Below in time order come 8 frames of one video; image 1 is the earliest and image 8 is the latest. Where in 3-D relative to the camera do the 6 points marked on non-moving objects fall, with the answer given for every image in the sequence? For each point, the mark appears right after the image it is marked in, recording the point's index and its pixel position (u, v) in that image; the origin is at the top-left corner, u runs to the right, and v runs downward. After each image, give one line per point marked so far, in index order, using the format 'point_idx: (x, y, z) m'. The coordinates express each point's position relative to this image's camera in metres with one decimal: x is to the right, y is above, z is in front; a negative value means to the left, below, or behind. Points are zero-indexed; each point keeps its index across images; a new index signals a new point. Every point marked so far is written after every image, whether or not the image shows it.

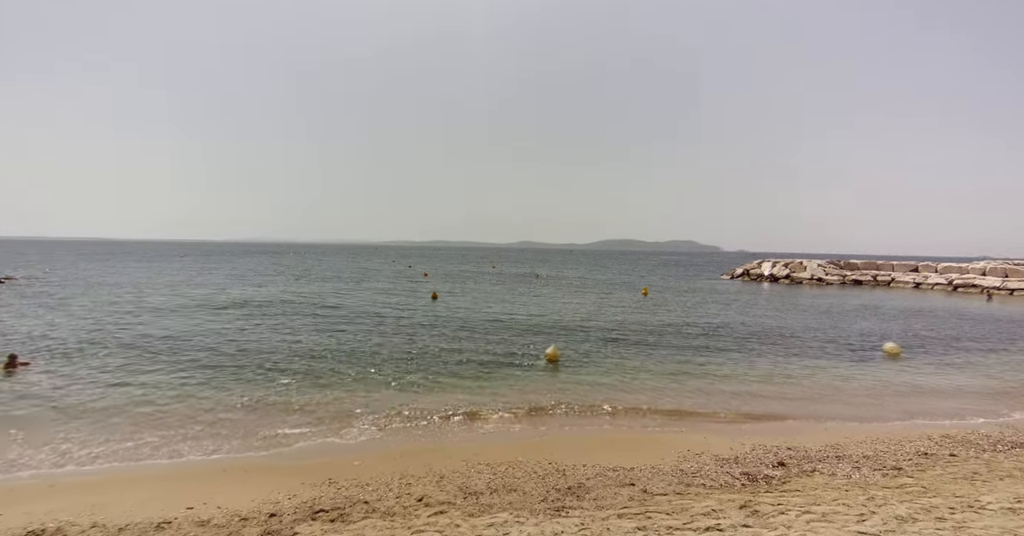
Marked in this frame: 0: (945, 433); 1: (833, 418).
0: (+9.8, -3.7, +11.5) m
1: (+7.5, -3.5, +11.9) m
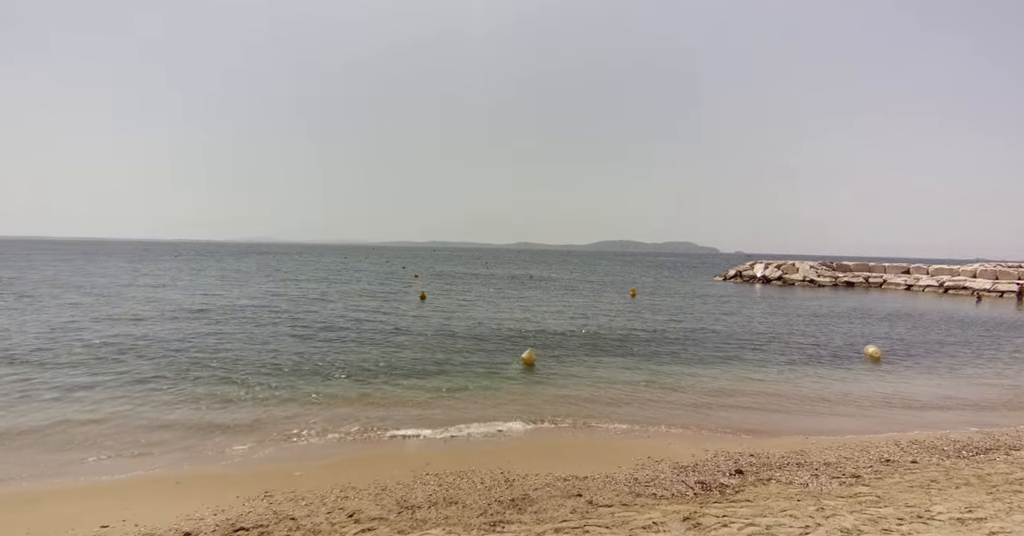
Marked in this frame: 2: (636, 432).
0: (+9.1, -3.8, +11.5) m
1: (+6.8, -3.6, +11.8) m
2: (+2.4, -3.2, +10.1) m
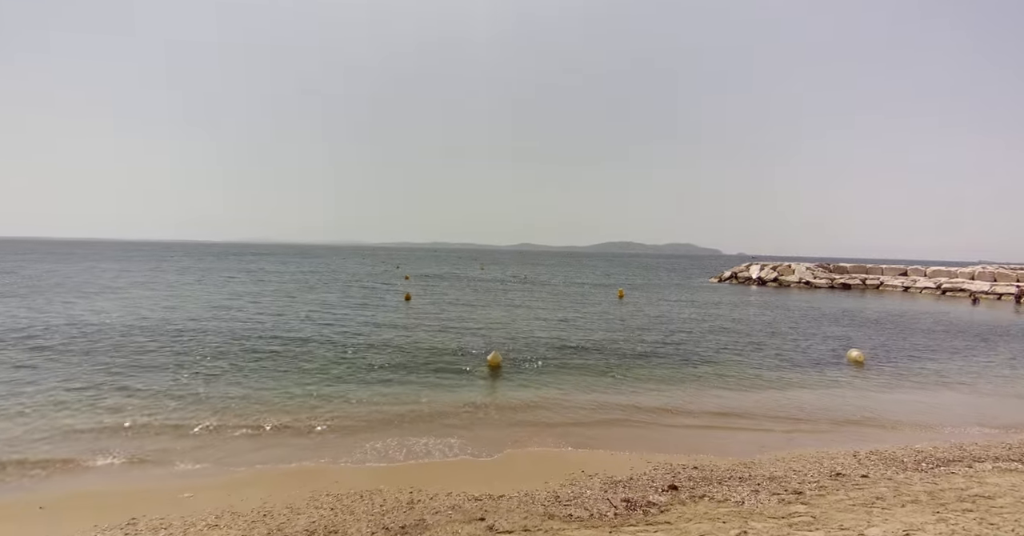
0: (+7.9, -3.9, +11.0) m
1: (+5.6, -3.7, +11.4) m
2: (+1.2, -3.3, +9.6) m
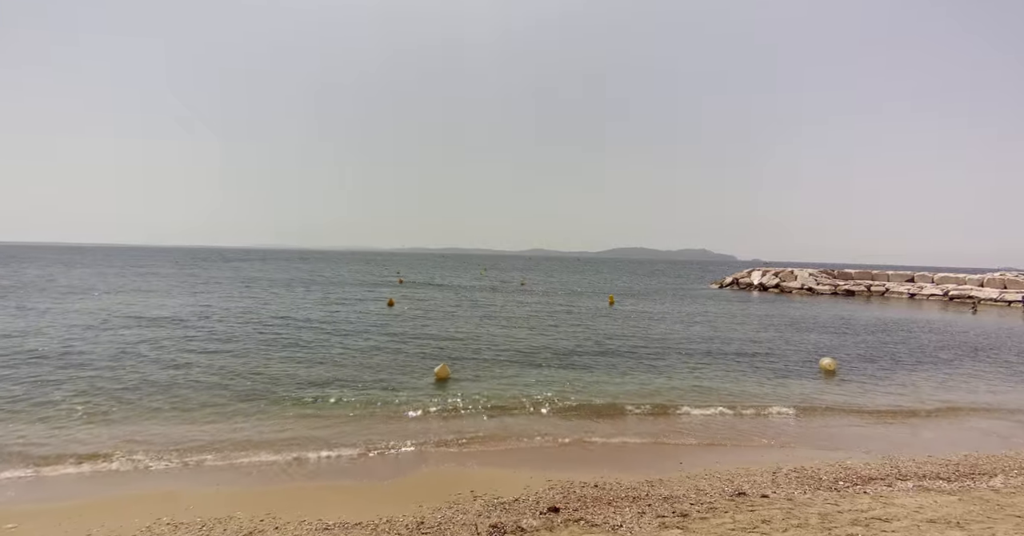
0: (+6.1, -4.2, +10.8) m
1: (+3.8, -4.0, +11.1) m
2: (-0.6, -3.5, +9.4) m
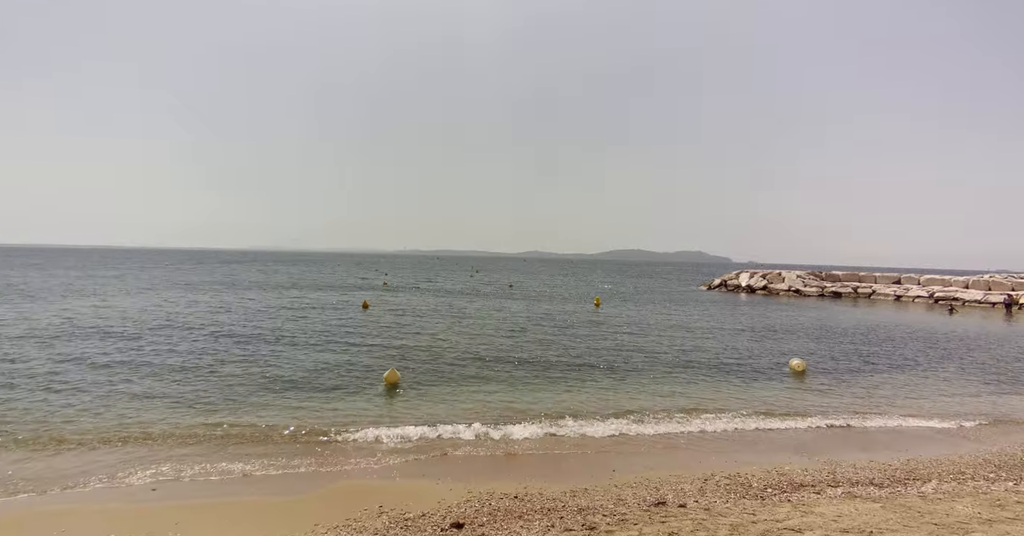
0: (+4.6, -4.3, +10.7) m
1: (+2.3, -4.1, +11.0) m
2: (-2.0, -3.7, +9.2) m
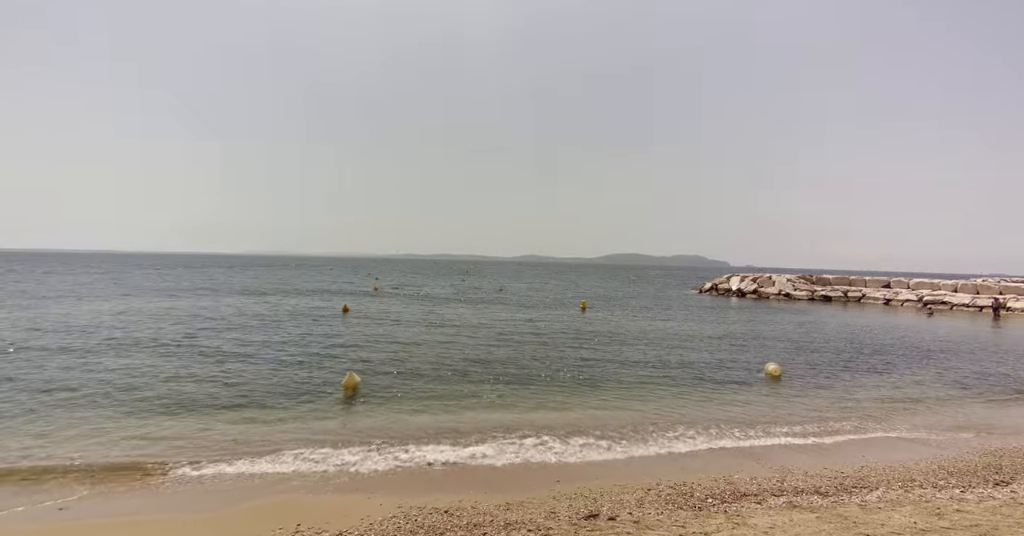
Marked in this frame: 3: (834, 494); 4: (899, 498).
0: (+3.4, -4.5, +10.6) m
1: (+1.1, -4.3, +10.9) m
2: (-3.2, -3.8, +9.0) m
3: (+6.8, -4.8, +10.9) m
4: (+8.1, -4.8, +10.8) m
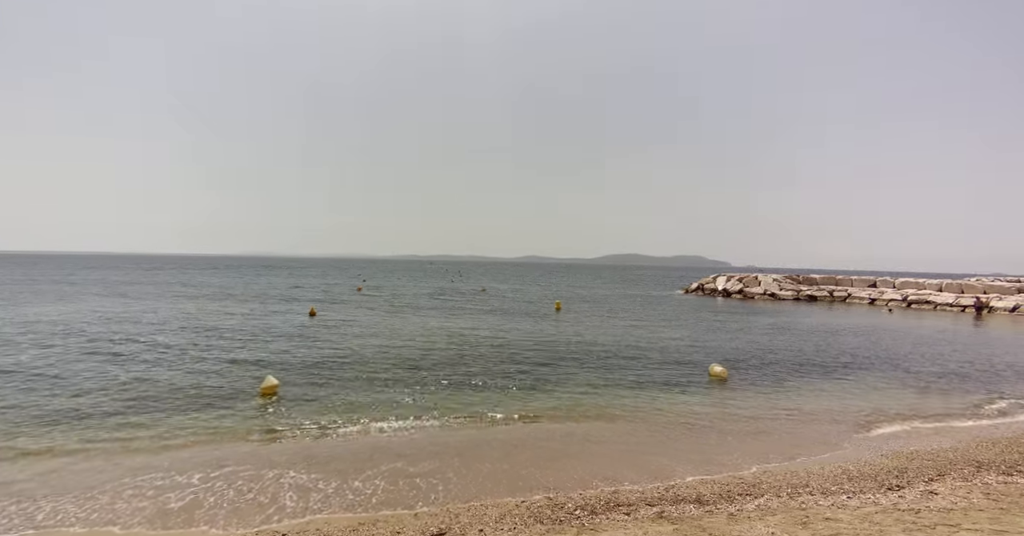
0: (+0.9, -4.6, +10.5) m
1: (-1.4, -4.5, +10.7) m
2: (-5.7, -4.0, +8.7) m
3: (+4.2, -4.9, +10.8) m
4: (+5.5, -5.0, +10.7) m
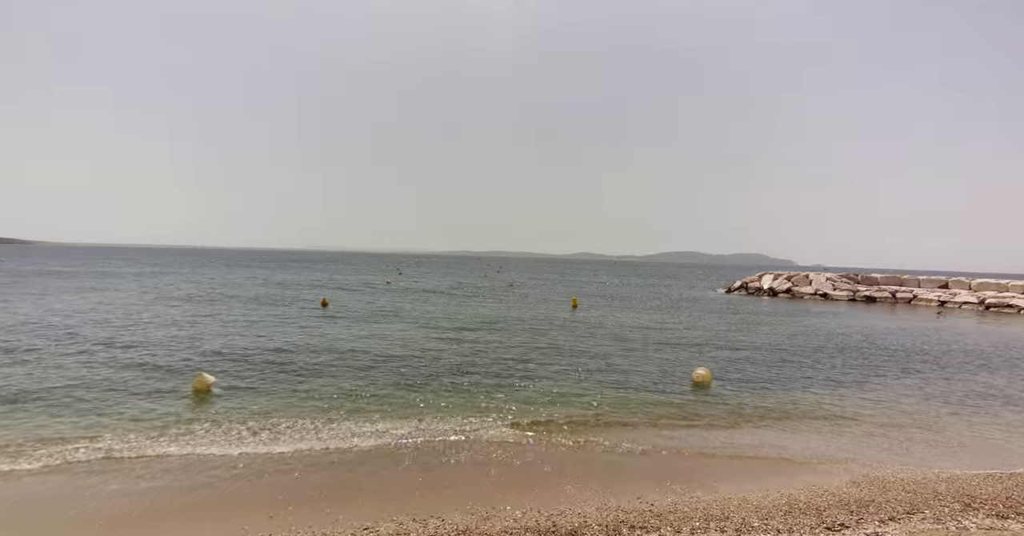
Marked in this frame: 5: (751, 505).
0: (-2.0, -4.5, +9.2) m
1: (-4.3, -4.3, +9.5) m
2: (-8.7, -3.8, +7.9) m
3: (+1.3, -4.9, +9.2) m
4: (+2.6, -4.9, +9.0) m
5: (+5.4, -5.4, +11.7) m
